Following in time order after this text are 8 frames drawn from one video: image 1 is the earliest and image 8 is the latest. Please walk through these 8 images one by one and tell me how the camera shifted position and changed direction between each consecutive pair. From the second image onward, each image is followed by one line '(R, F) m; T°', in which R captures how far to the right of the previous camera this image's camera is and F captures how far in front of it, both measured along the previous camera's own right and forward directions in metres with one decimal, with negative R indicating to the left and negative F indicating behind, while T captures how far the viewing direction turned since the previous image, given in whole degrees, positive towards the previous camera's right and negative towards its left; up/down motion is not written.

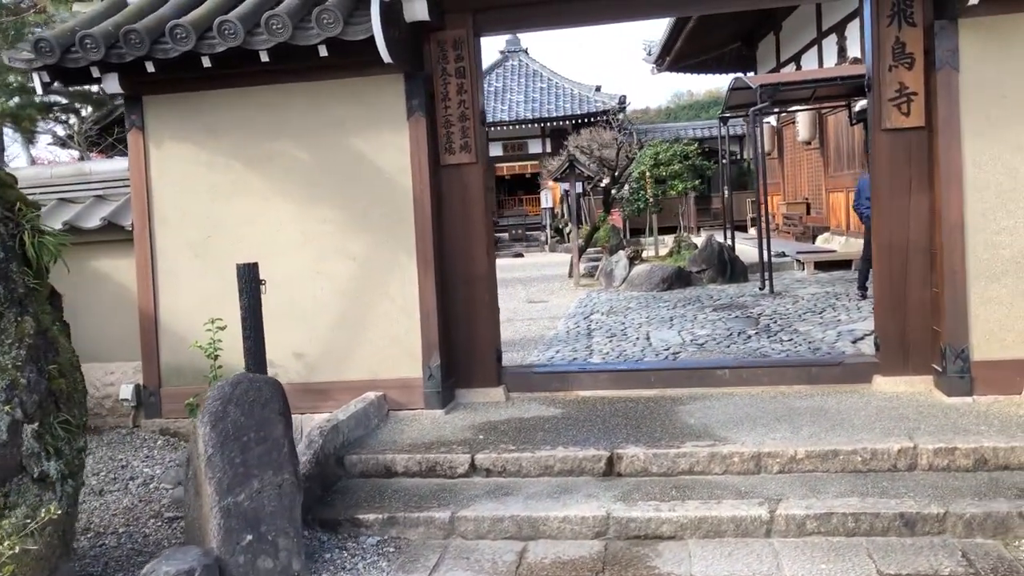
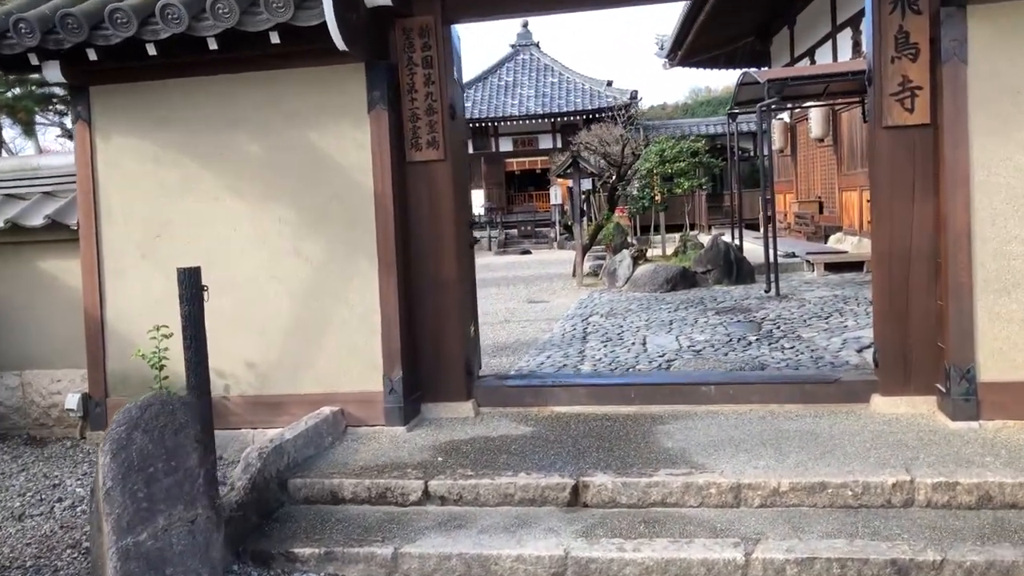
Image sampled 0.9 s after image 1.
(+0.2, +0.4) m; -1°
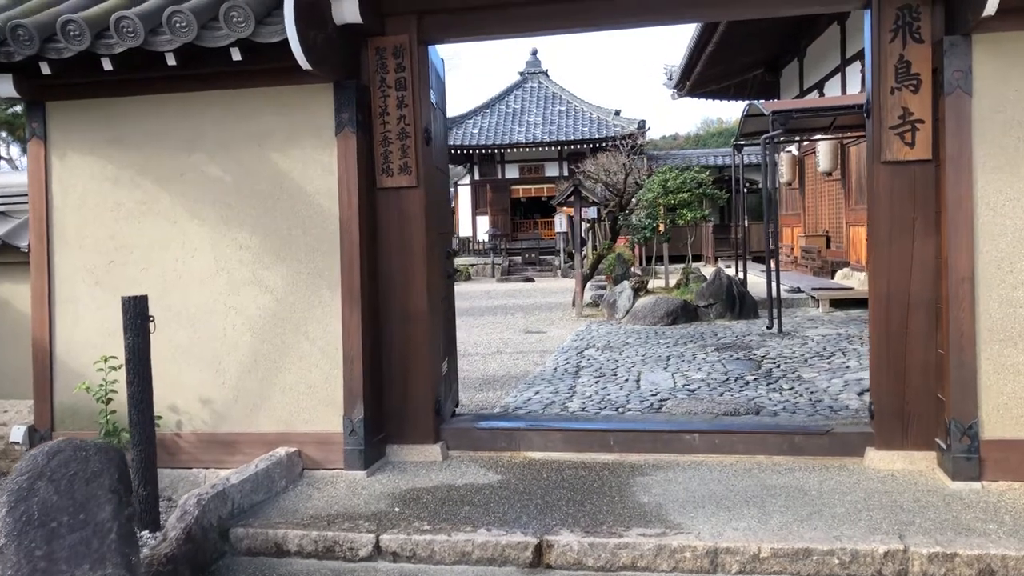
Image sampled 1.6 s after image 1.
(+0.2, +0.3) m; -1°
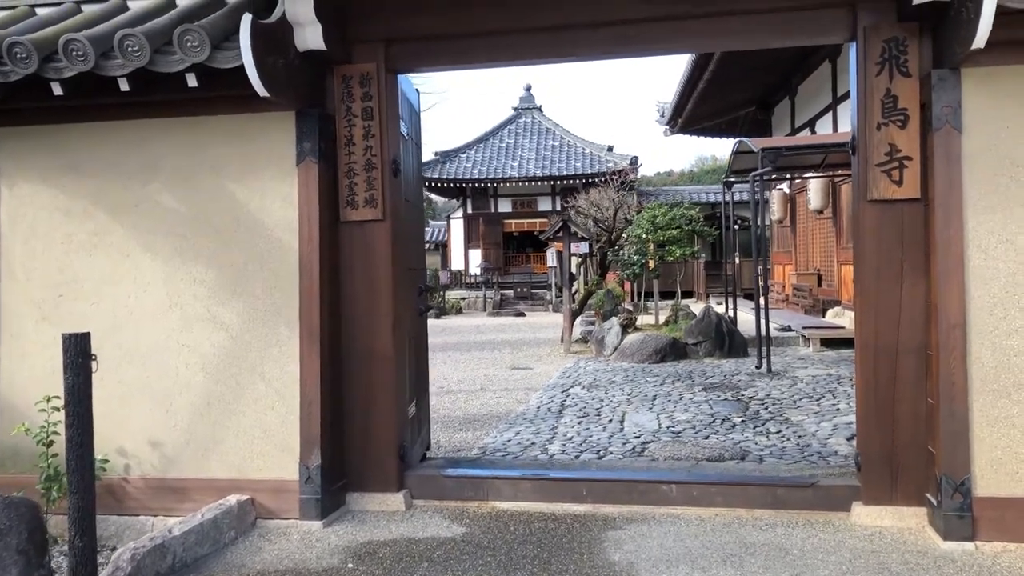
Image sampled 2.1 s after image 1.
(+0.1, +0.2) m; 0°
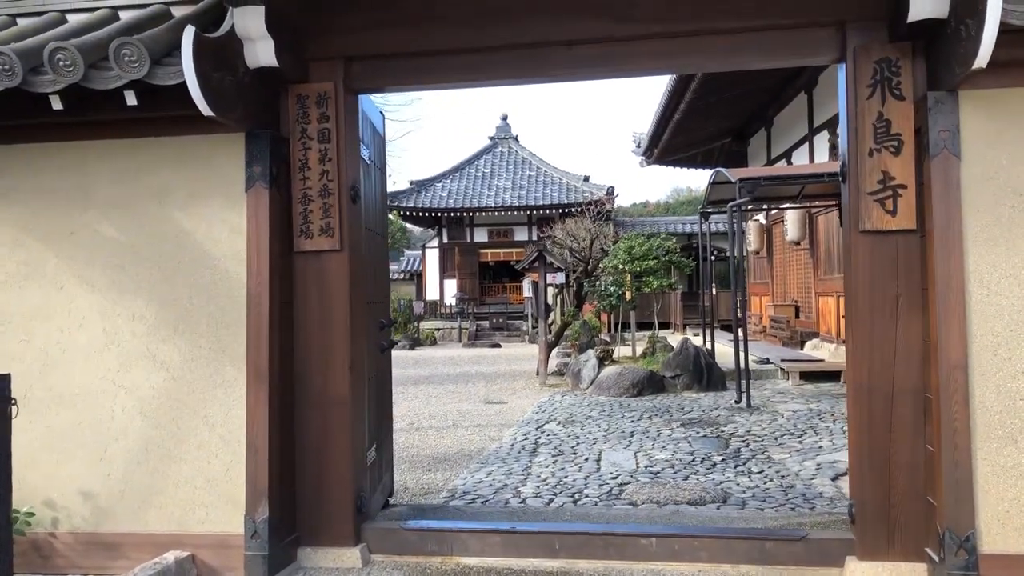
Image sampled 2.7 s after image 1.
(0.0, +0.3) m; +1°
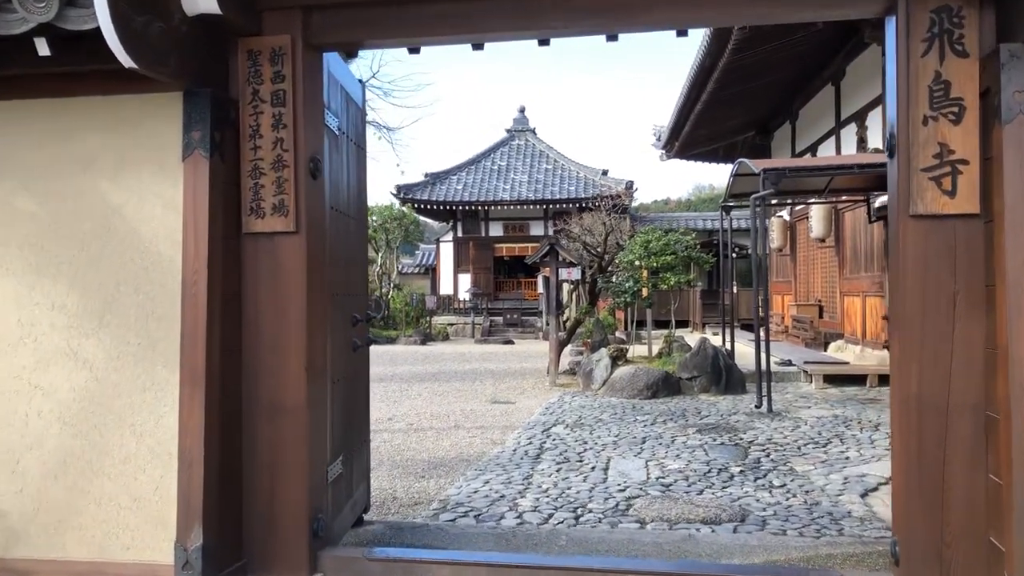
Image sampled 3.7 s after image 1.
(+0.1, +0.6) m; -1°
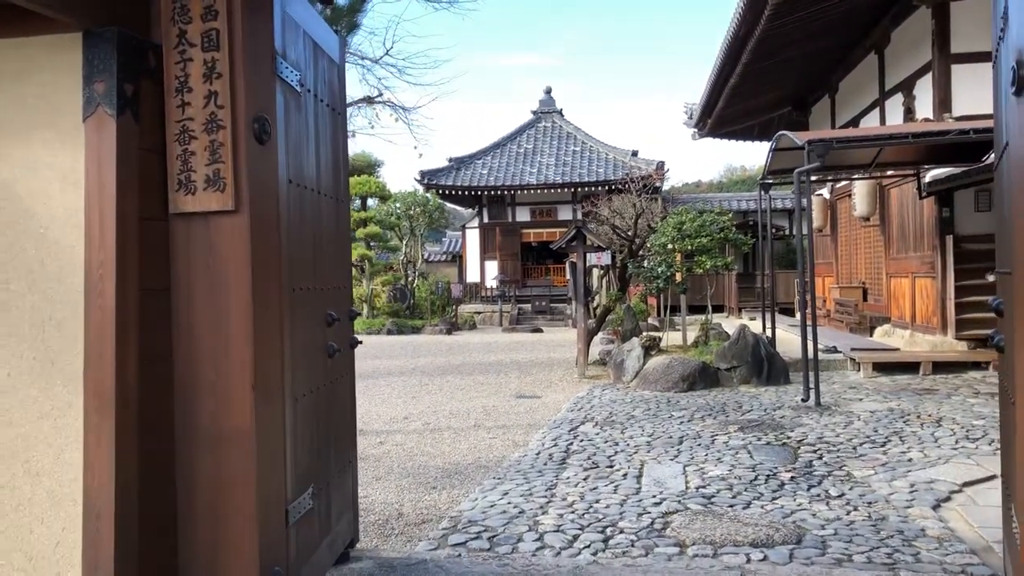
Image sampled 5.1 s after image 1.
(+0.1, +0.7) m; -2°
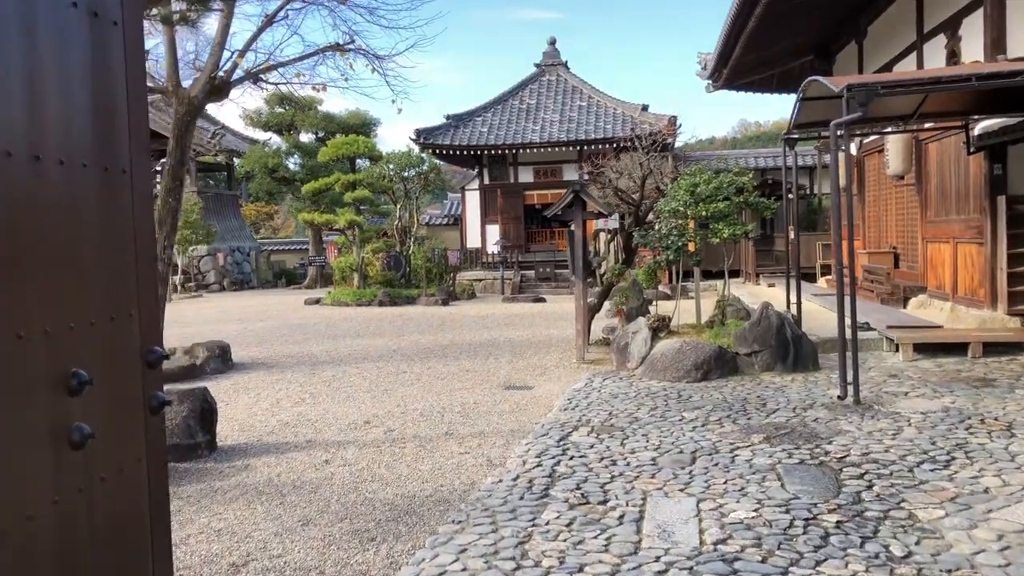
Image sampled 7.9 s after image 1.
(+0.3, +1.5) m; -1°
